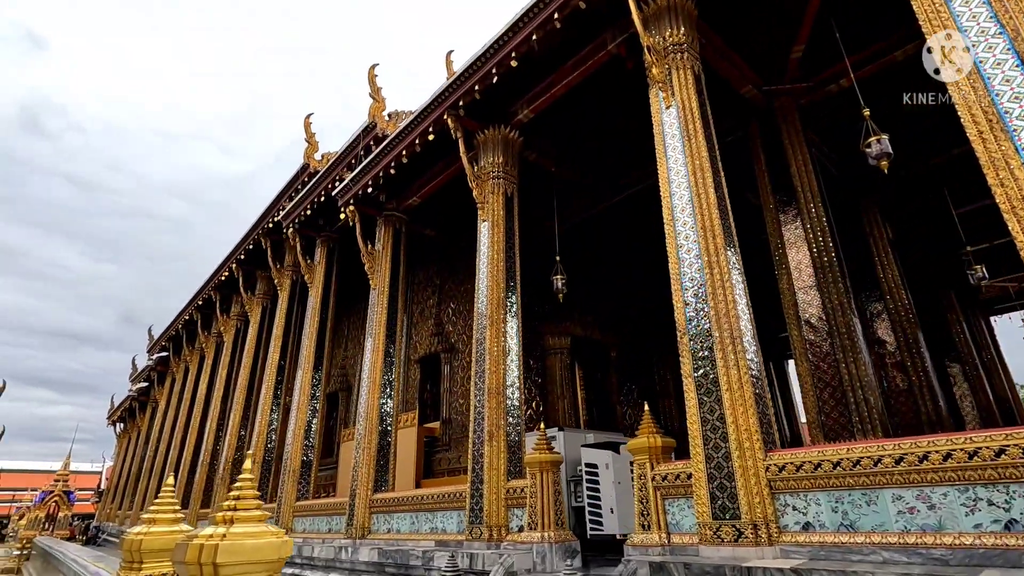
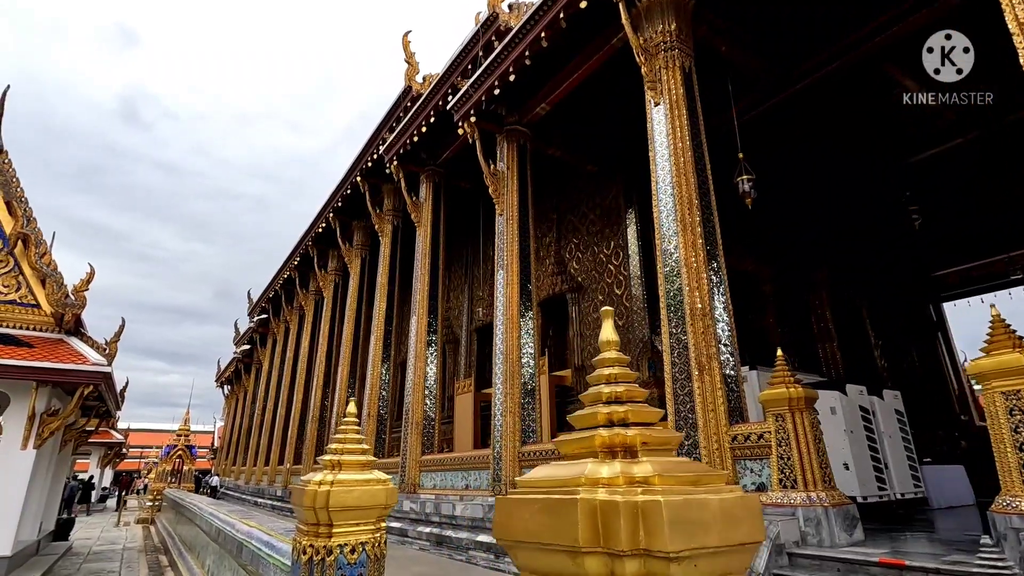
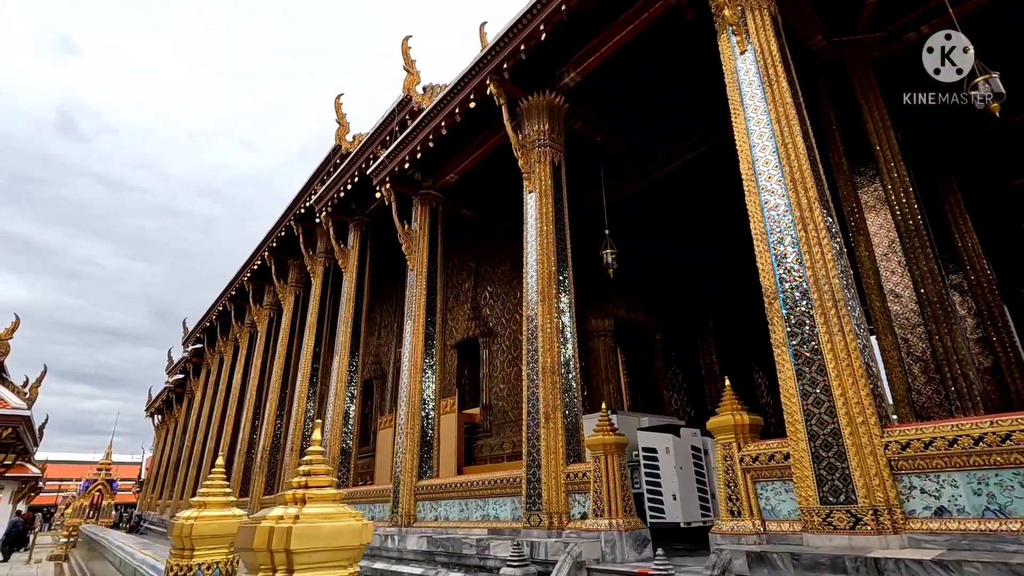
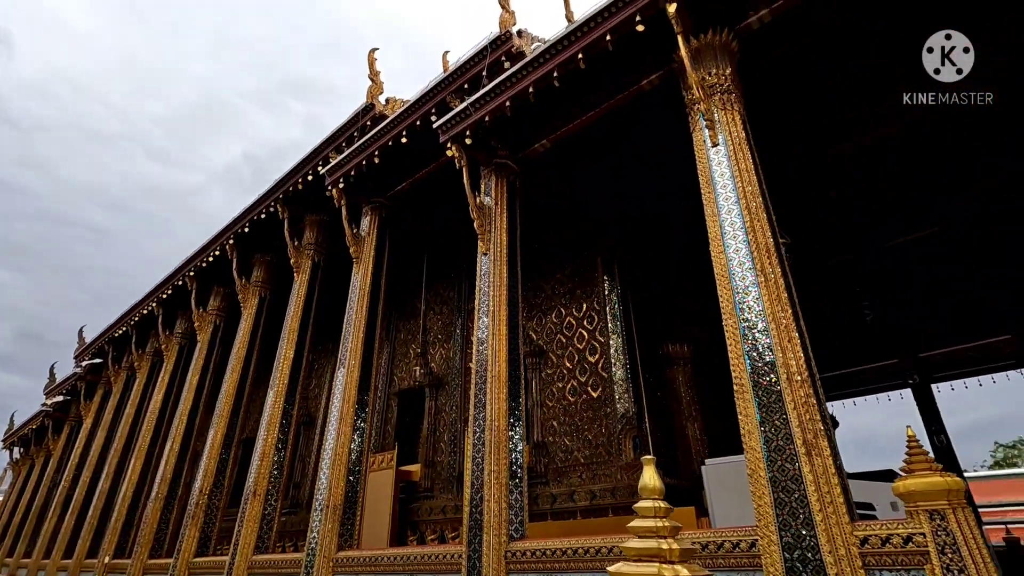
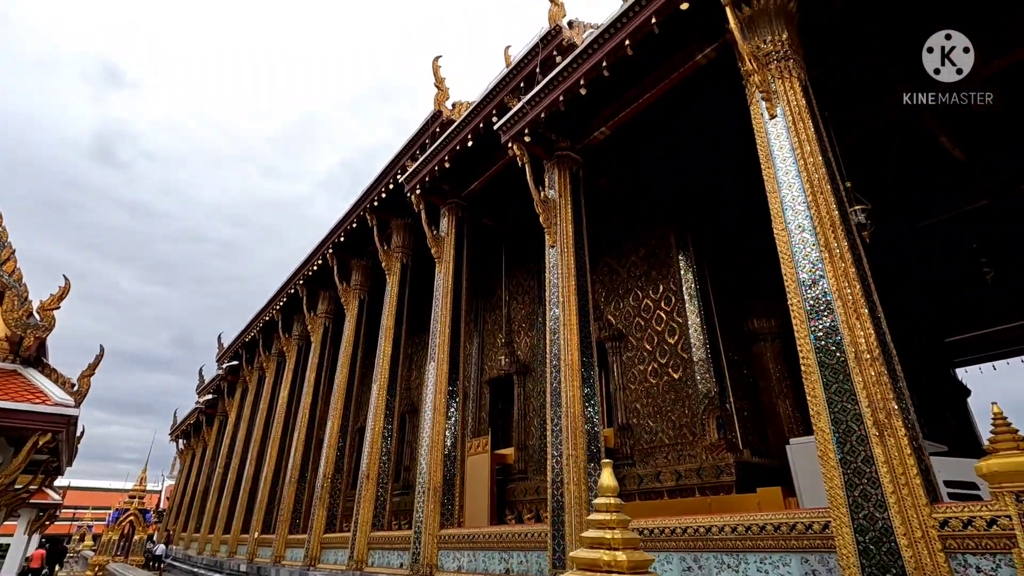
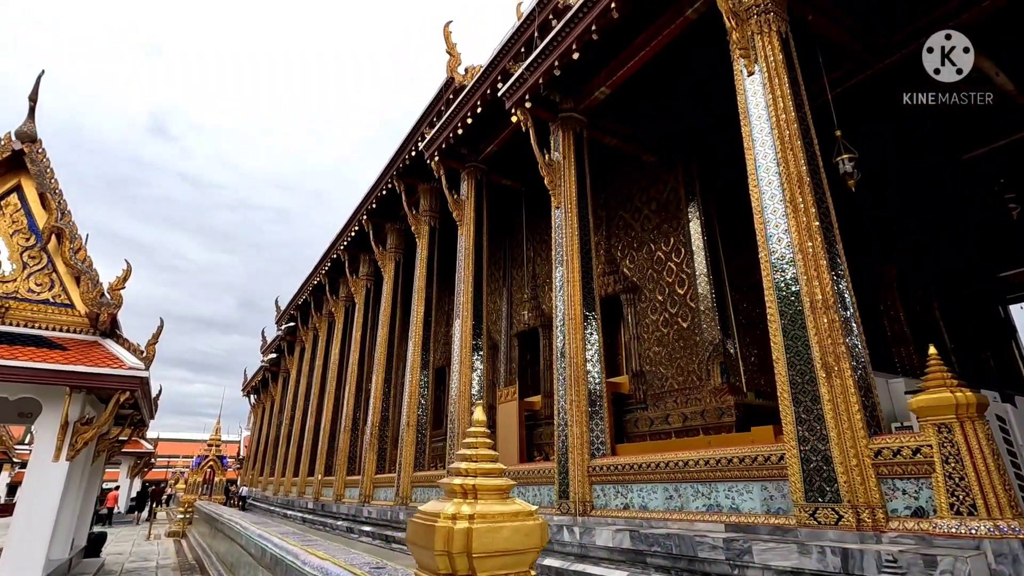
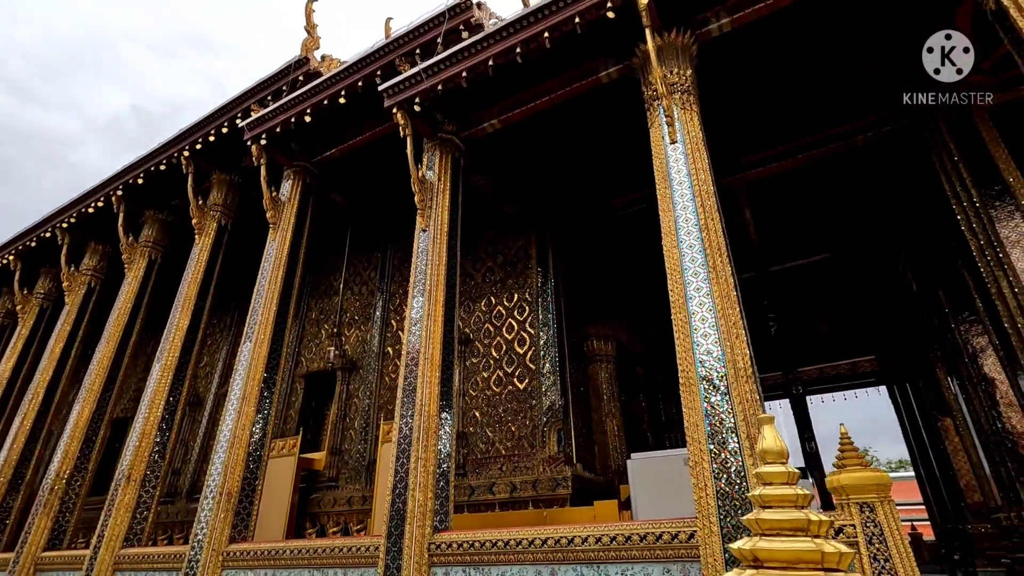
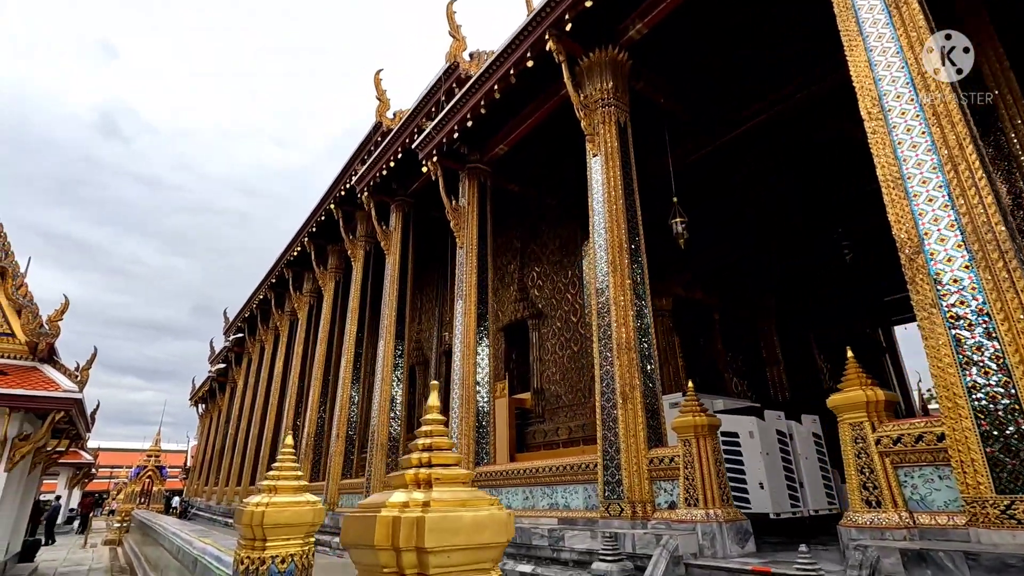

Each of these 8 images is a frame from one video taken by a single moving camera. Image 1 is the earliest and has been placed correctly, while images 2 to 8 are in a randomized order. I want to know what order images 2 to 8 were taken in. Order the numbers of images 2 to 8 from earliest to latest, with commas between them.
3, 8, 2, 6, 5, 4, 7
